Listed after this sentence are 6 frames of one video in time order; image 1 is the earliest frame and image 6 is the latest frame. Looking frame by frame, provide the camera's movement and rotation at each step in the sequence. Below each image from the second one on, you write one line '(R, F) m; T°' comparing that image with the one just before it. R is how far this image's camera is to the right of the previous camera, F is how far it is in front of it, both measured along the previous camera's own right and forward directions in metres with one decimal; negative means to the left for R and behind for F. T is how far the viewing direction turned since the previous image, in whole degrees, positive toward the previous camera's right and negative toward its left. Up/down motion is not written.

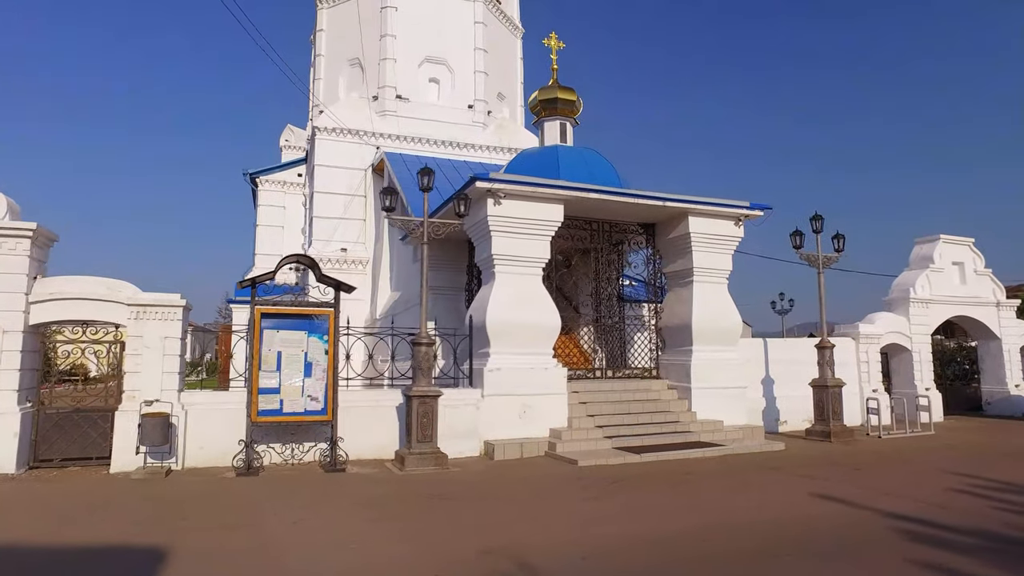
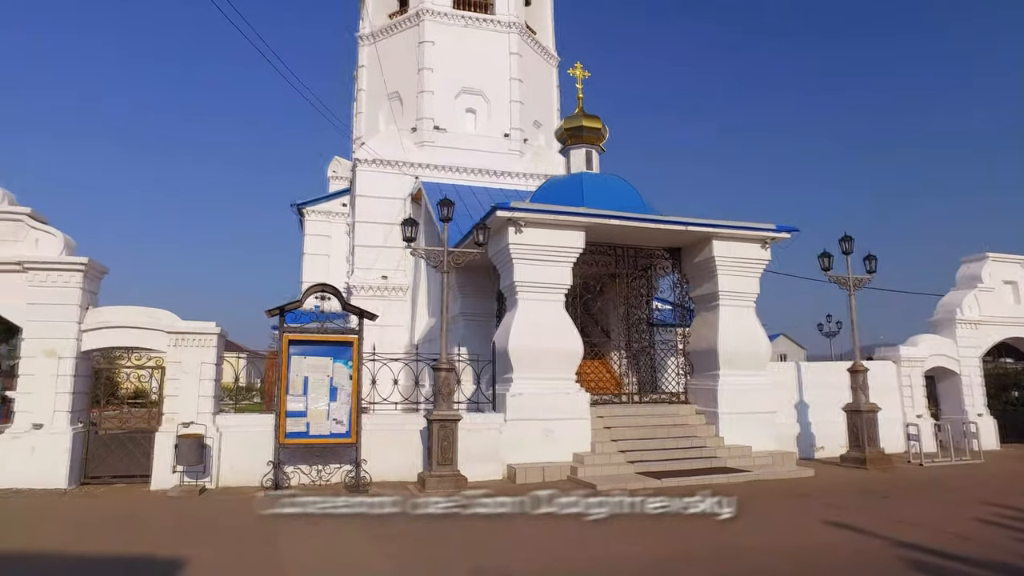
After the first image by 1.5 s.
(+0.4, -0.2) m; -4°
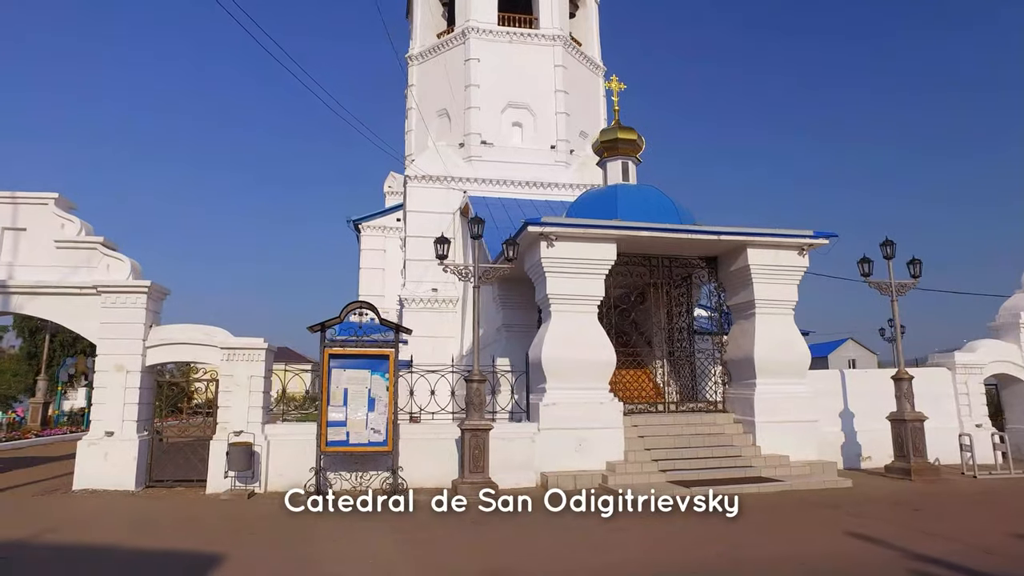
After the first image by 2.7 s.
(+0.5, -0.3) m; -6°
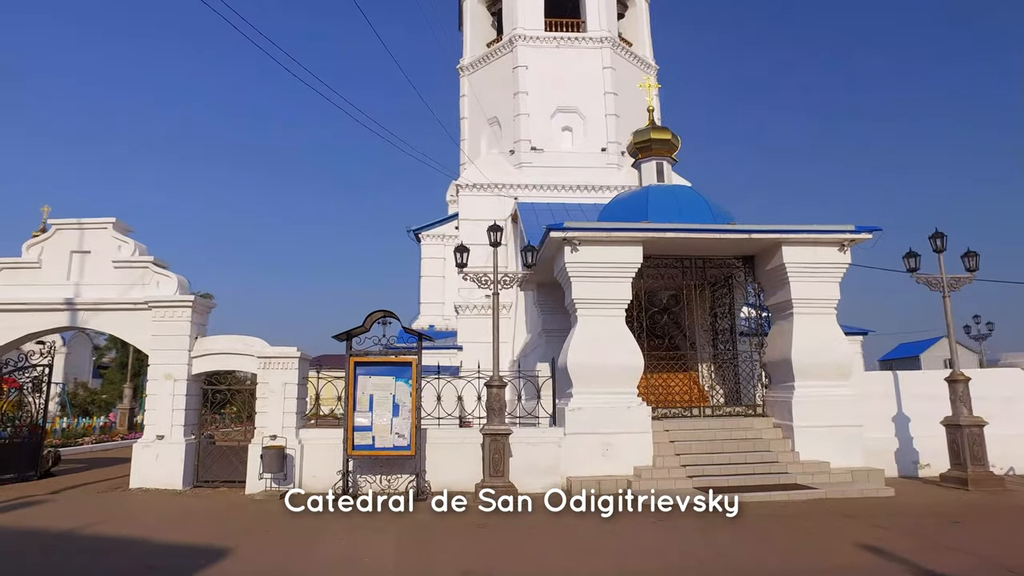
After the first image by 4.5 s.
(+0.9, 0.0) m; -7°
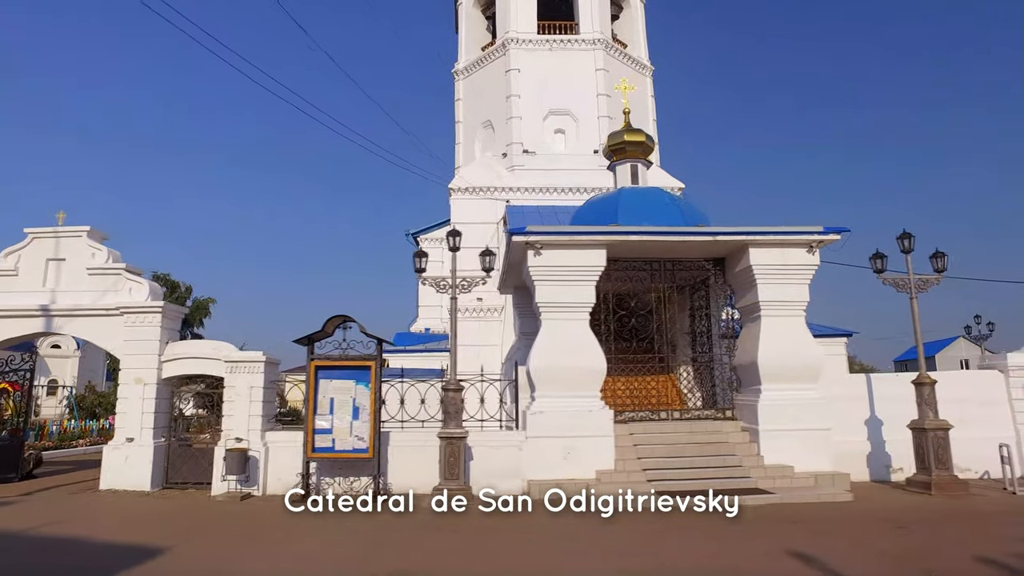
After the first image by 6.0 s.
(+0.9, -0.1) m; -2°
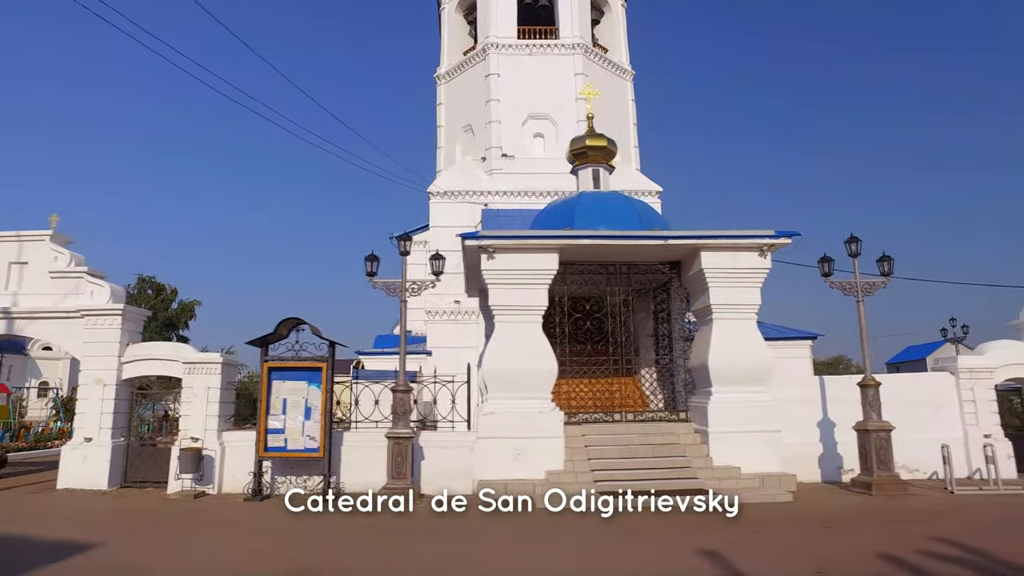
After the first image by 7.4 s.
(+0.7, -0.2) m; 0°
